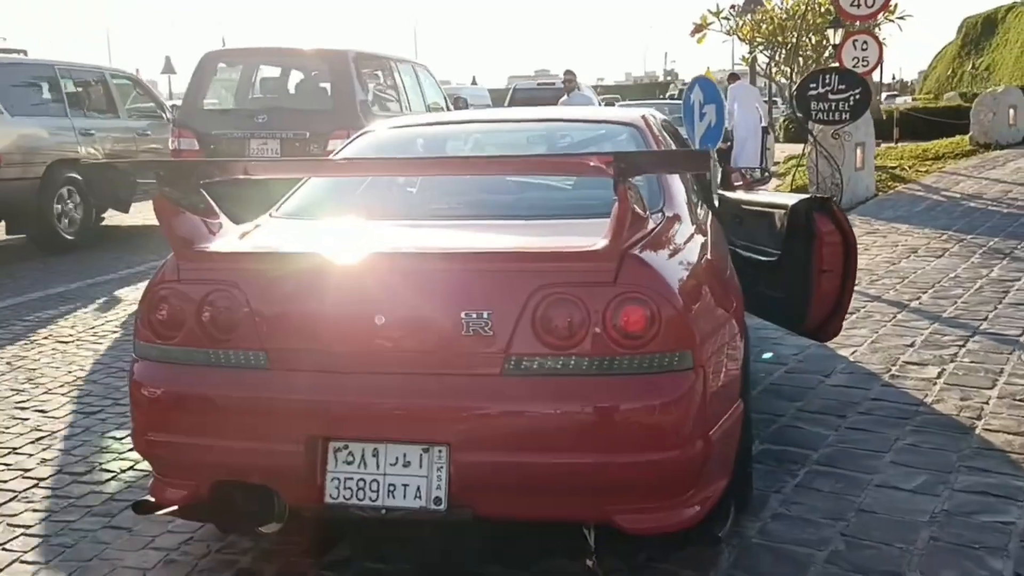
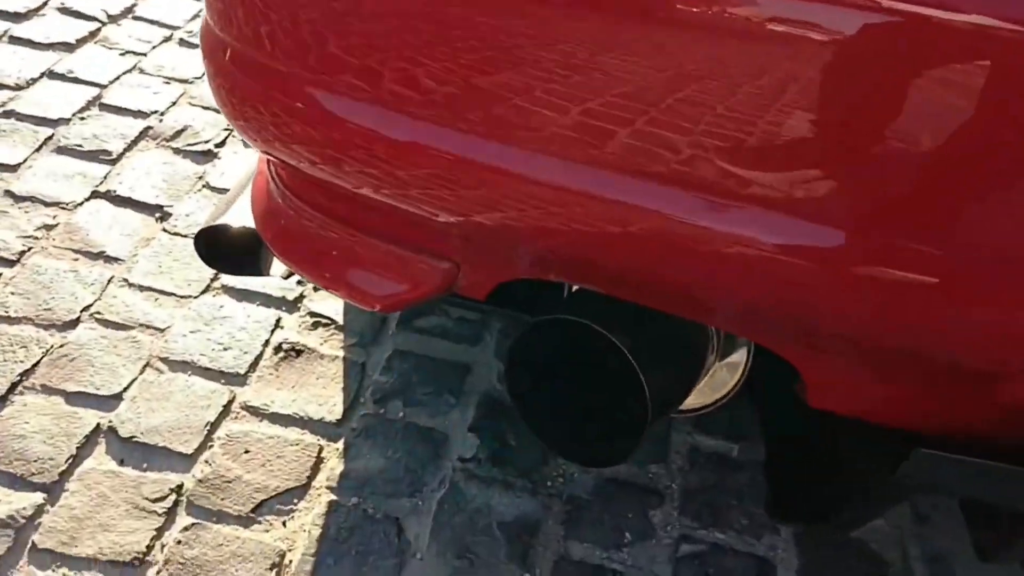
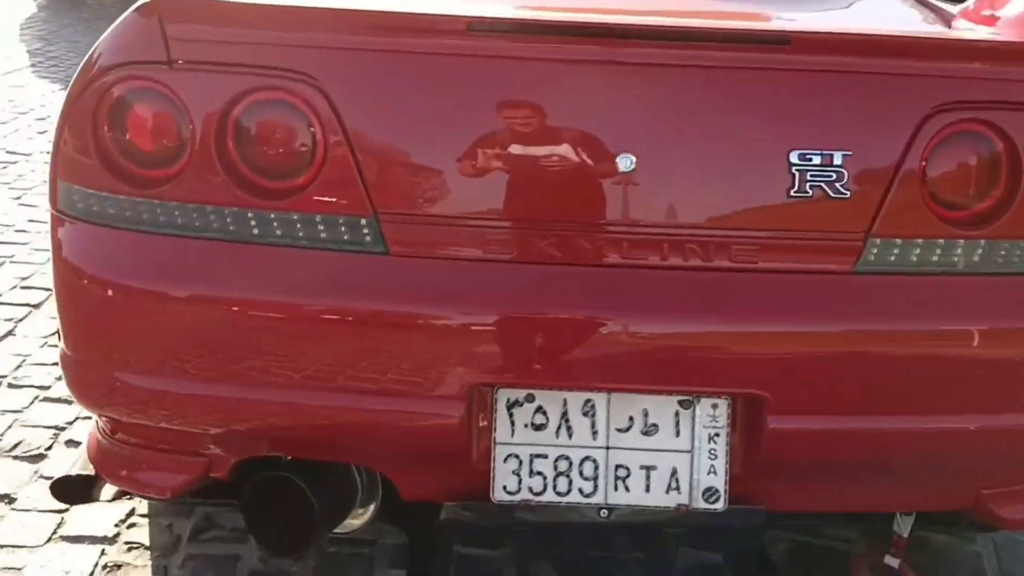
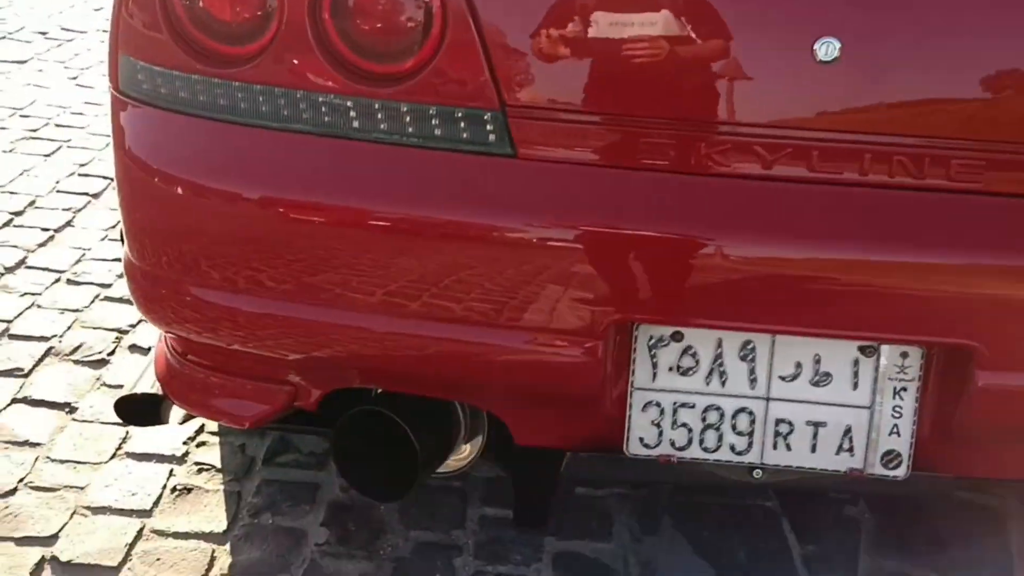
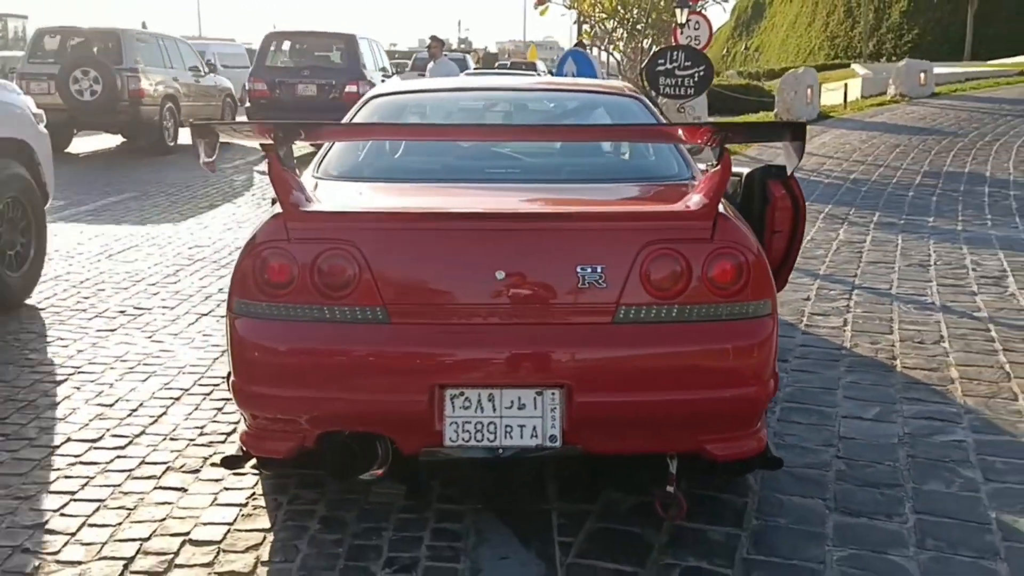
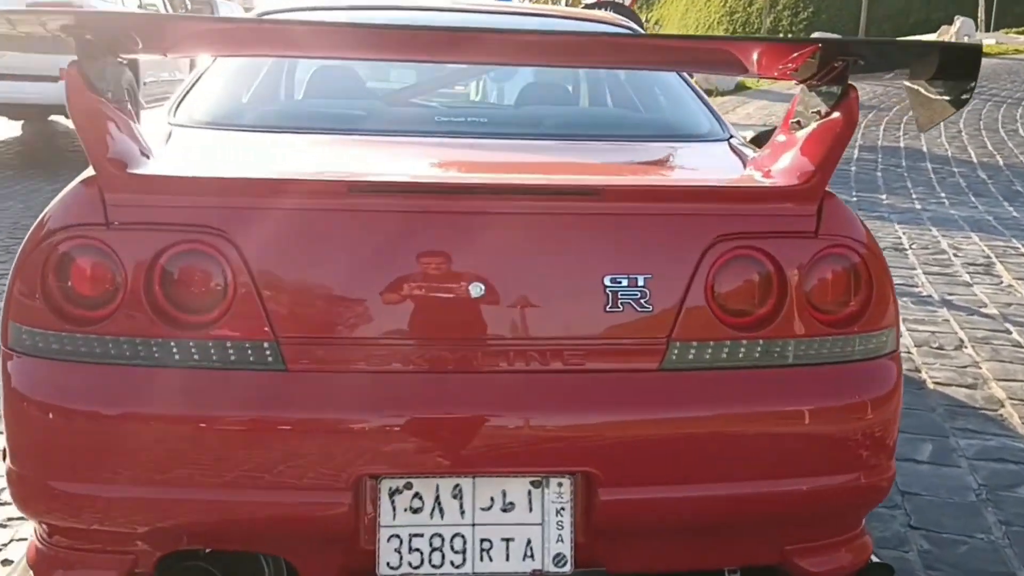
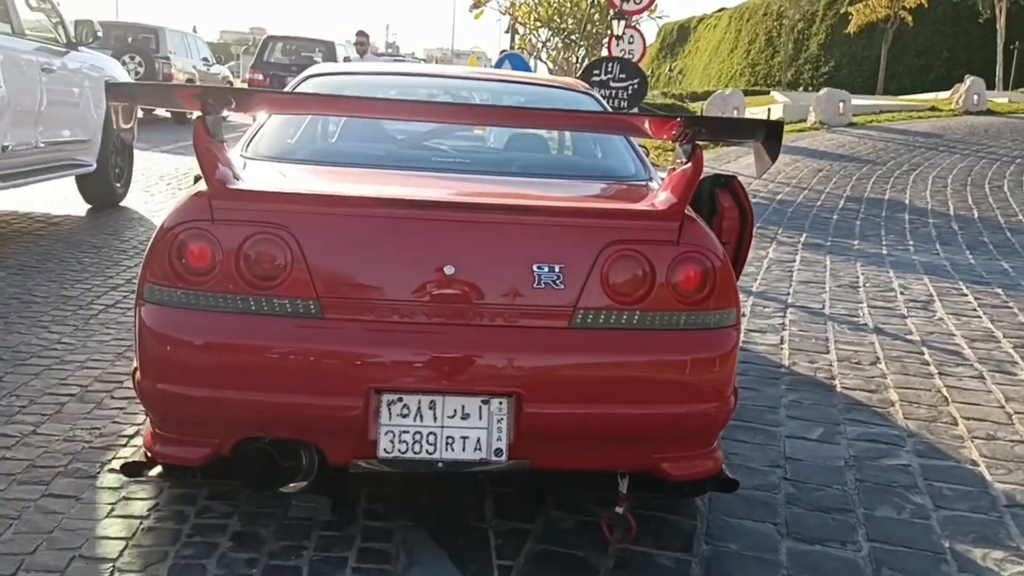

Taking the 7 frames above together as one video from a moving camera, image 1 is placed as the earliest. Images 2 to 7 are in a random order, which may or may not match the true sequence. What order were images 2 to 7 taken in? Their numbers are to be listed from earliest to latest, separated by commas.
5, 7, 6, 3, 4, 2
